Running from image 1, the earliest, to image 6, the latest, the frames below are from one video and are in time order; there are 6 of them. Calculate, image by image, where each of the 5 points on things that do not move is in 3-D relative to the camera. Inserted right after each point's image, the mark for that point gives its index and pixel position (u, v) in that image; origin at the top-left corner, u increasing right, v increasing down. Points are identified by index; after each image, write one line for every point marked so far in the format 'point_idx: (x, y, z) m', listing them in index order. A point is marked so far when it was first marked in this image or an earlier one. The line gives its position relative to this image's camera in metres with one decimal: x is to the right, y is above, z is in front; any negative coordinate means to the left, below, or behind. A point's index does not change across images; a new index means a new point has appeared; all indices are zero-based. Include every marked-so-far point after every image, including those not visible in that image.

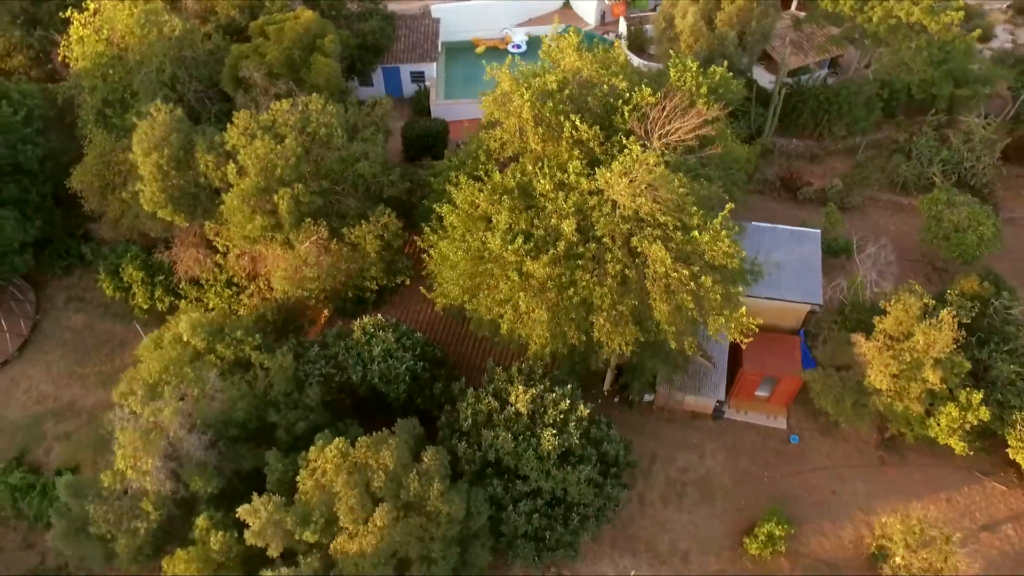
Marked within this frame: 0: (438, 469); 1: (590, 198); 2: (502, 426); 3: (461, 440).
0: (-1.9, -4.4, +18.6) m
1: (+2.1, +2.4, +19.7) m
2: (-0.2, -3.5, +19.6) m
3: (-1.4, -3.9, +20.0) m
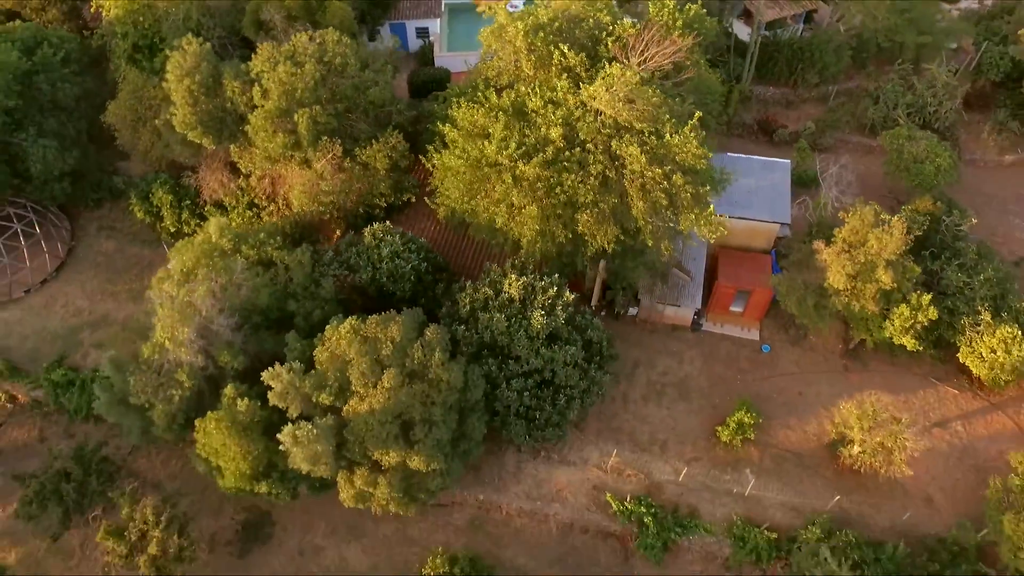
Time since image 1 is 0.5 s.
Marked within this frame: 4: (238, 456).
0: (-2.1, -1.4, +20.9) m
1: (+1.9, +5.3, +22.1) m
2: (-0.4, -0.6, +22.0) m
3: (-1.6, -1.0, +22.4) m
4: (-7.4, -4.5, +20.0) m
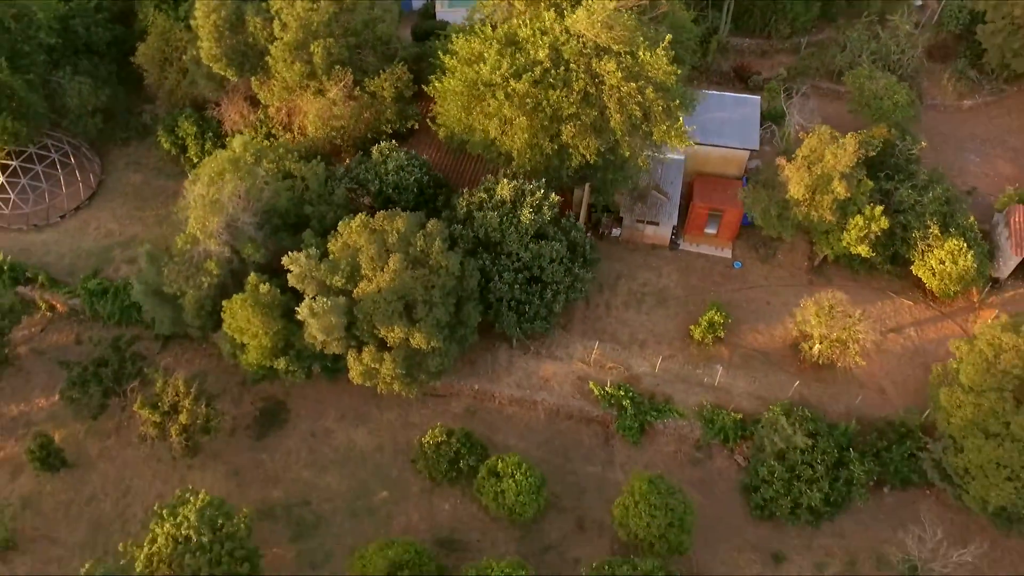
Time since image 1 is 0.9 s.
0: (-2.3, +1.8, +23.5) m
1: (+1.7, +8.5, +24.8) m
2: (-0.7, +2.6, +24.6) m
3: (-1.8, +2.2, +25.0) m
4: (-7.7, -1.3, +22.6) m
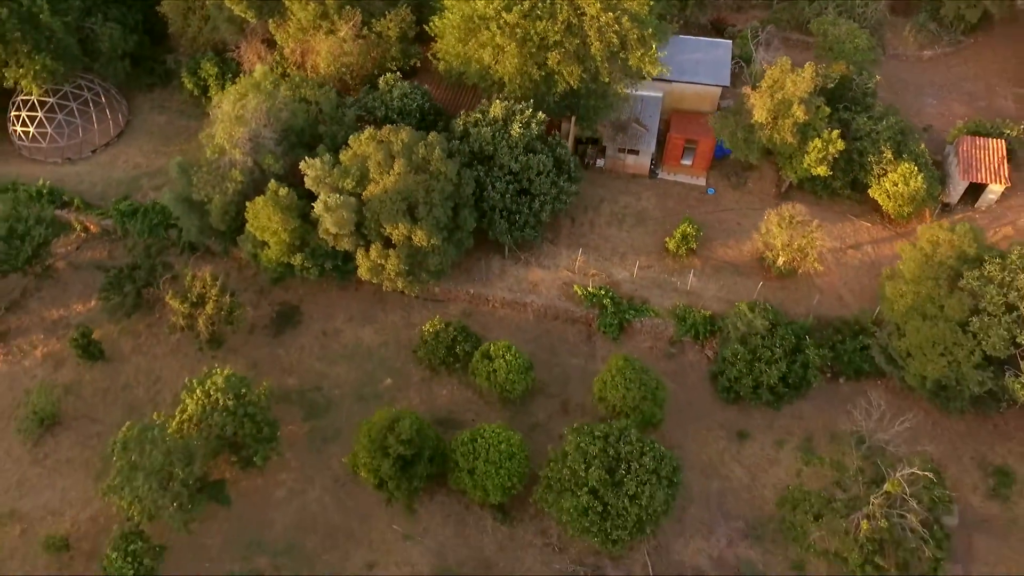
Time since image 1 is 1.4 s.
0: (-2.7, +5.2, +26.4) m
1: (+1.4, +11.9, +27.7) m
2: (-1.0, +6.0, +27.5) m
3: (-2.2, +5.6, +27.9) m
4: (-8.0, +2.1, +25.5) m
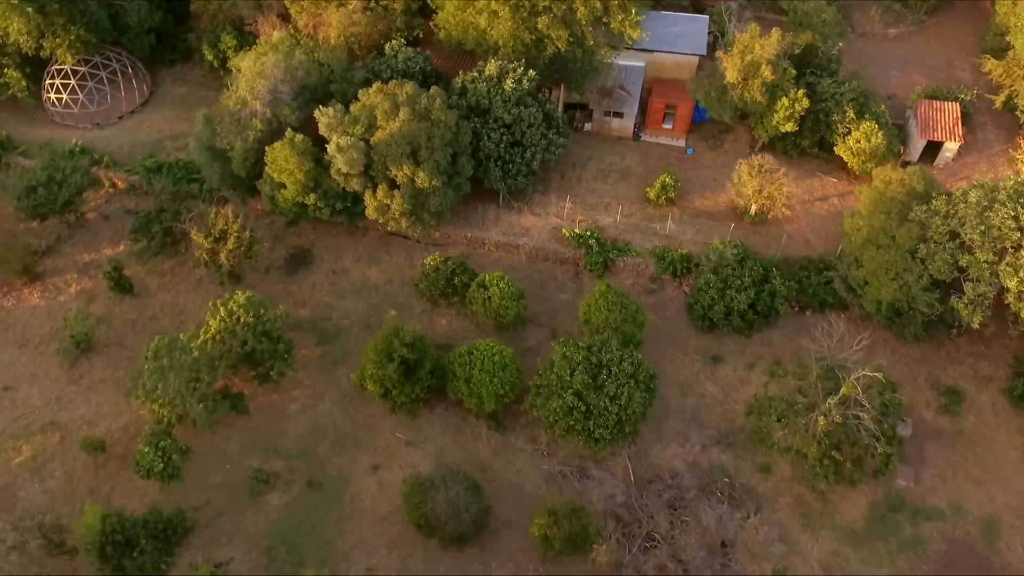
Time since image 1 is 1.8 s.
0: (-2.9, +7.6, +29.2) m
1: (+1.1, +14.3, +30.7) m
2: (-1.3, +8.4, +30.3) m
3: (-2.4, +8.0, +30.7) m
4: (-8.3, +4.6, +28.2) m
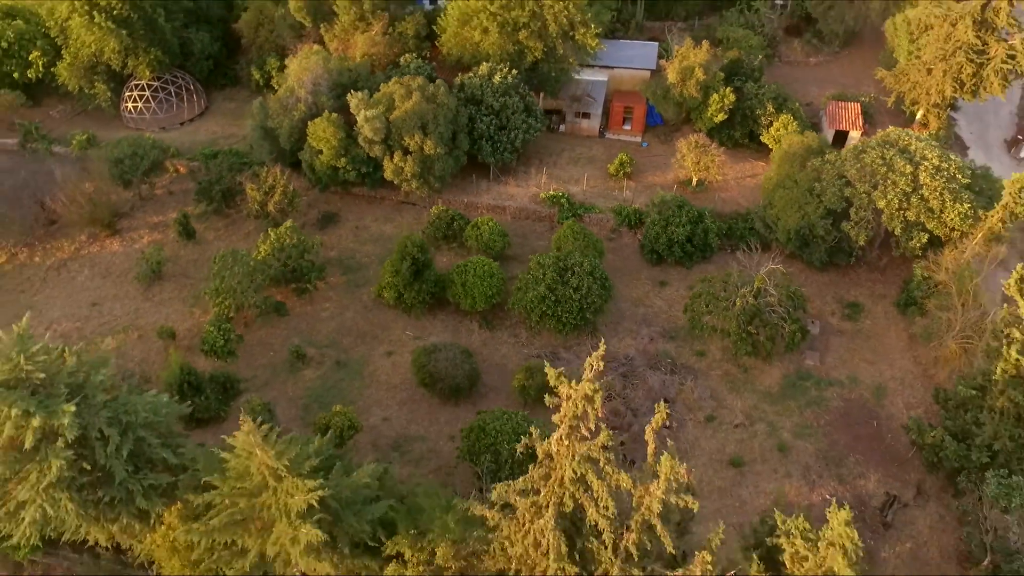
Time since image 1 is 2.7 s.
0: (-3.6, +10.4, +37.6) m
1: (+0.4, +16.8, +40.1) m
2: (-2.0, +11.0, +38.8) m
3: (-3.1, +10.5, +39.1) m
4: (-8.9, +7.5, +36.2) m
